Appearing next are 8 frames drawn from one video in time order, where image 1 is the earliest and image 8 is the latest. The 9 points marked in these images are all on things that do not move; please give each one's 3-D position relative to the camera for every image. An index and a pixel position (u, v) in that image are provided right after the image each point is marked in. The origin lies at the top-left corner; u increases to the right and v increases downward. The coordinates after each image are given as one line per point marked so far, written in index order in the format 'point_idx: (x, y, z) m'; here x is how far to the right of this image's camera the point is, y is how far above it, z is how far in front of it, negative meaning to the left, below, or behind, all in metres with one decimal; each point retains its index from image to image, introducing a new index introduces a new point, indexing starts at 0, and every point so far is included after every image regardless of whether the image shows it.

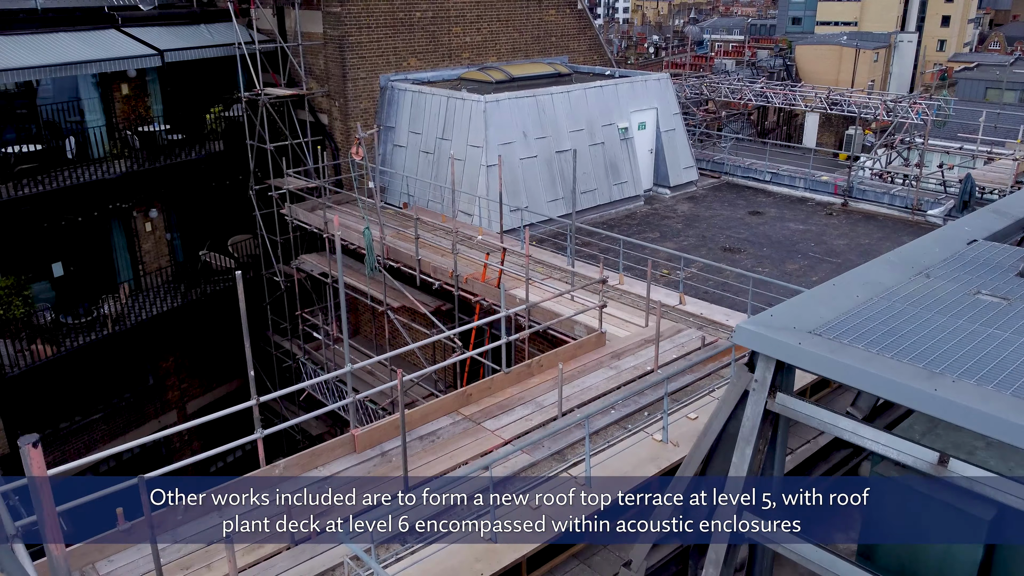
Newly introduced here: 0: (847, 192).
0: (+7.4, +2.1, +17.9) m
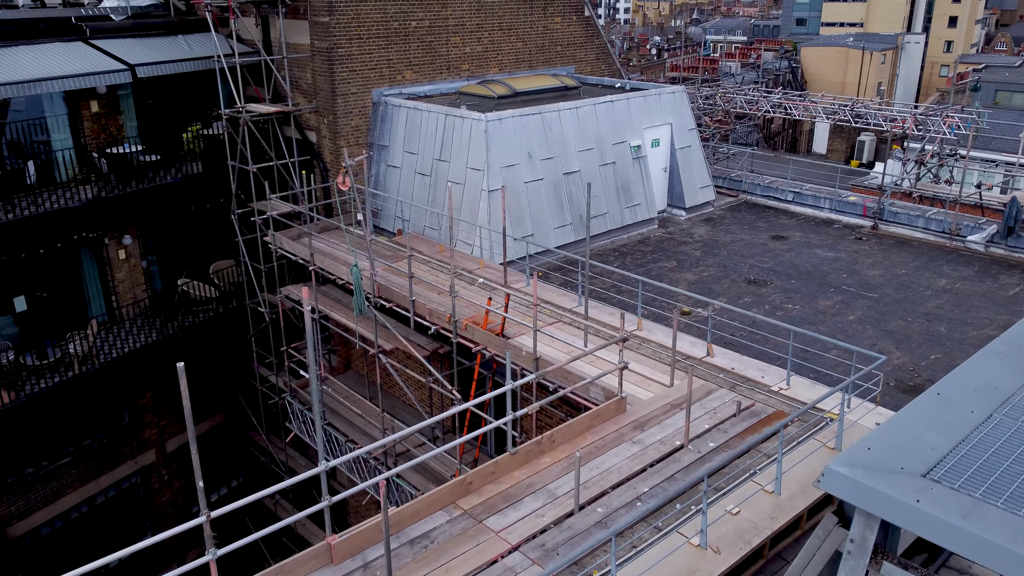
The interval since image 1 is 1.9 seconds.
0: (+7.5, +1.5, +16.6) m
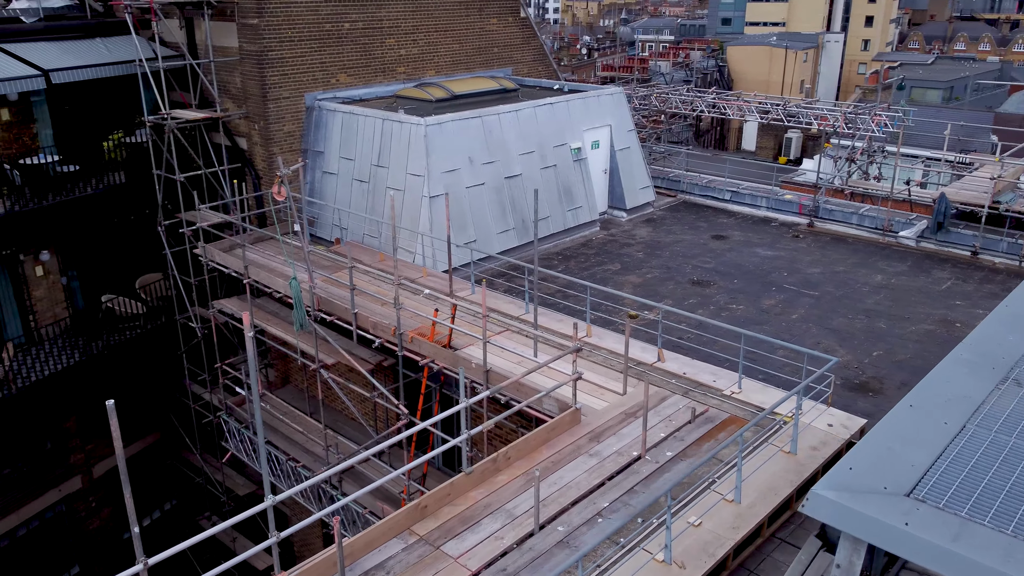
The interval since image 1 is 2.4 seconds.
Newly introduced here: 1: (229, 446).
0: (+6.3, +1.6, +16.9) m
1: (-5.1, -2.8, +14.5) m
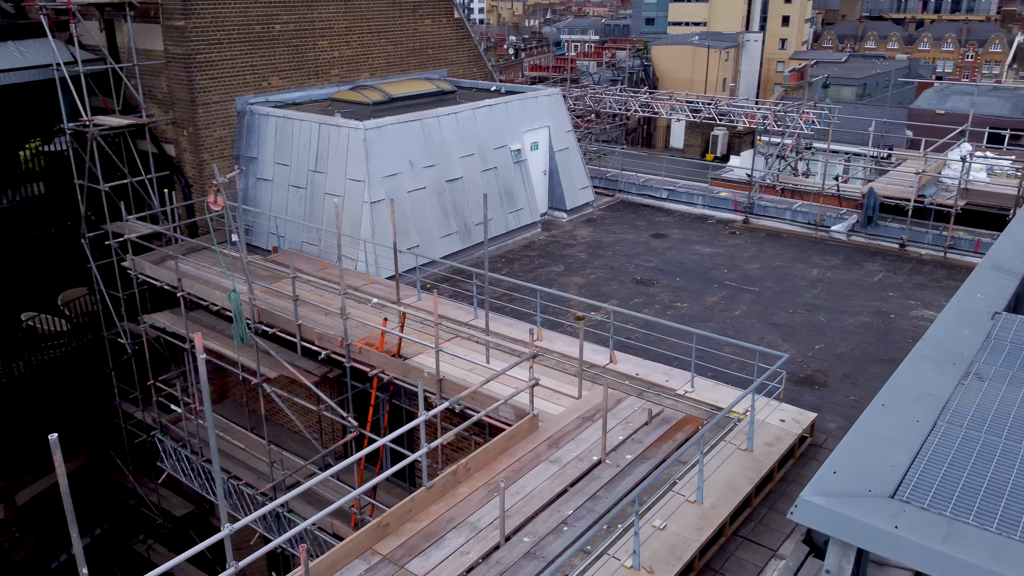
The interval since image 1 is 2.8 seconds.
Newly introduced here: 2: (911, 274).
0: (+5.0, +1.7, +17.2) m
1: (-5.9, -3.0, +13.9) m
2: (+7.0, +0.3, +14.3) m
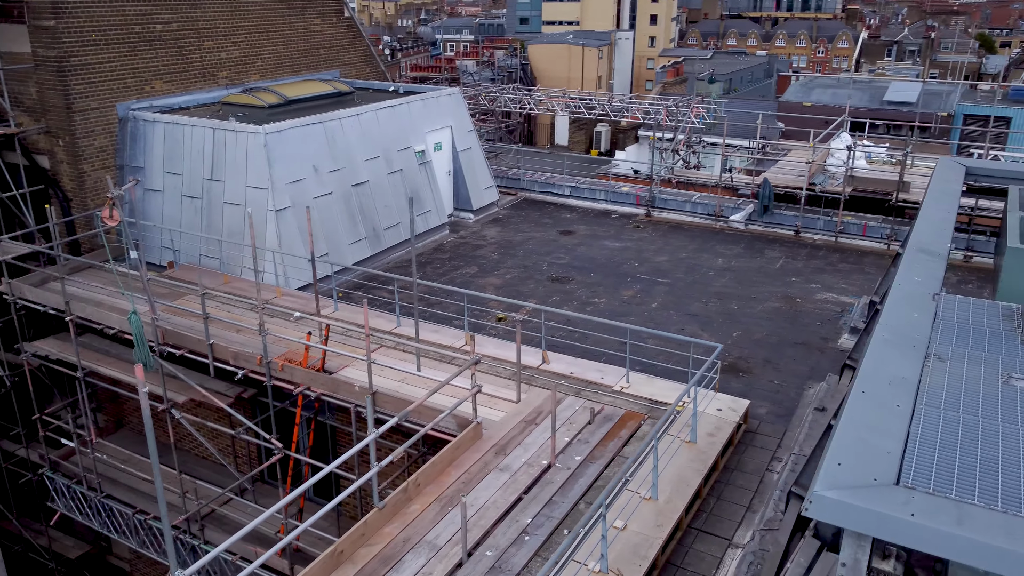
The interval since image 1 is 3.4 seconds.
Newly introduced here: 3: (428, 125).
0: (+3.0, +1.8, +17.6) m
1: (-7.1, -3.4, +12.7) m
2: (+5.5, +0.5, +15.0) m
3: (-1.6, +3.2, +15.7) m
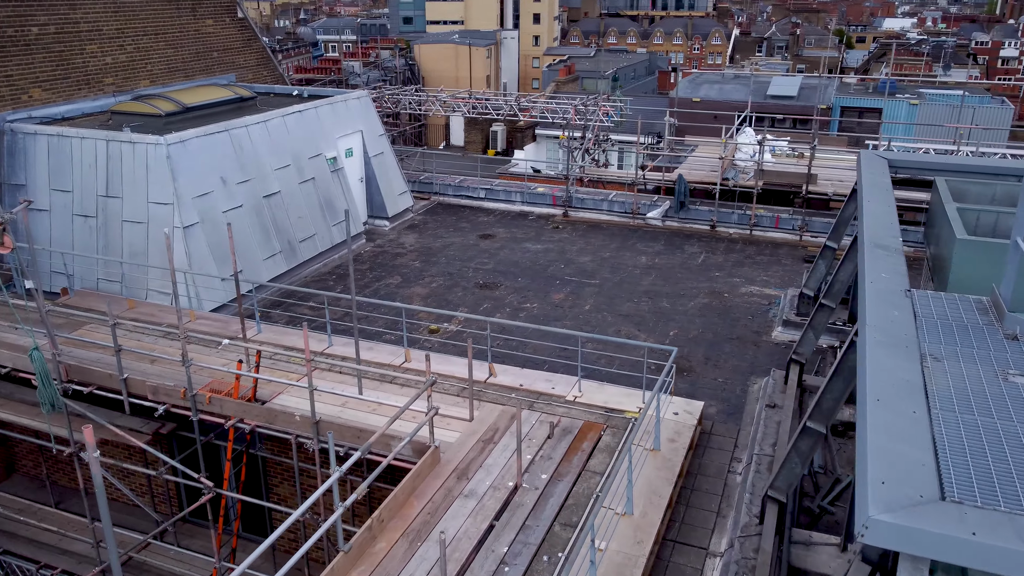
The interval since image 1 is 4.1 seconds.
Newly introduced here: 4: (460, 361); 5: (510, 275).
0: (+1.2, +1.8, +17.5) m
1: (-8.0, -3.9, +11.3) m
2: (+4.0, +0.7, +15.2) m
3: (-3.2, +2.9, +15.0) m
4: (-0.6, -0.9, +9.8) m
5: (0.0, +0.2, +14.1) m
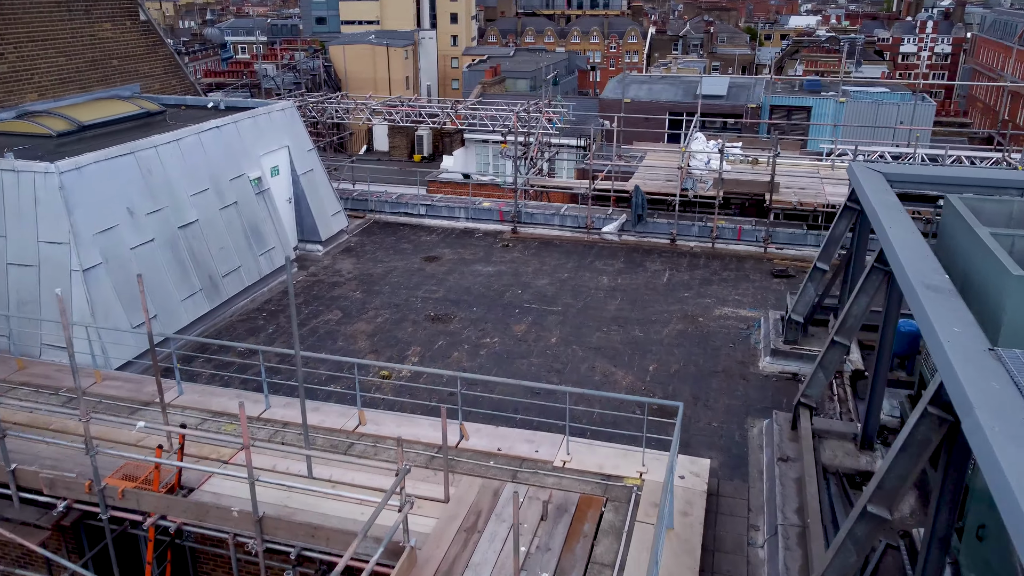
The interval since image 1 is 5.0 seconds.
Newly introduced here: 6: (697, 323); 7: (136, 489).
0: (+0.1, +1.4, +16.2) m
1: (-8.2, -4.7, +9.3) m
2: (+3.2, +0.3, +14.2) m
3: (-4.1, +2.3, +13.3) m
4: (-0.9, -1.4, +8.4) m
5: (-0.8, -0.3, +12.7) m
6: (+2.7, -0.5, +12.0) m
7: (-3.2, -1.7, +7.0) m
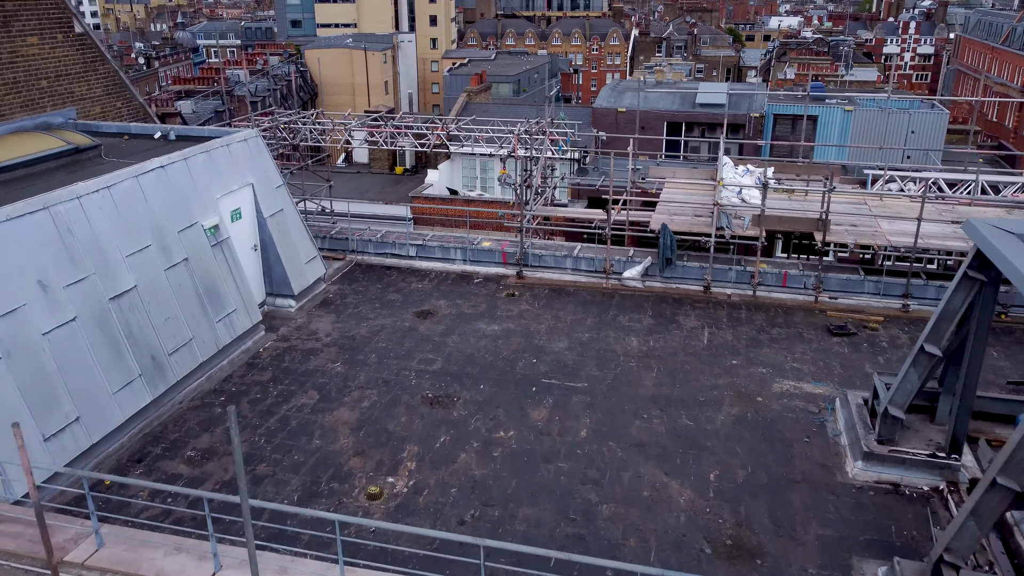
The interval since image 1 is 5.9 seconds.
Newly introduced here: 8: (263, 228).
0: (+0.1, +0.5, +14.0) m
1: (-7.9, -5.7, +6.8) m
2: (+3.3, -0.6, +12.1) m
3: (-4.0, +1.4, +11.0) m
4: (-0.6, -2.3, +6.1) m
5: (-0.6, -1.2, +10.5) m
6: (+3.0, -1.4, +9.8) m
7: (-2.9, -2.7, +4.6) m
8: (-3.7, +0.9, +11.9) m
